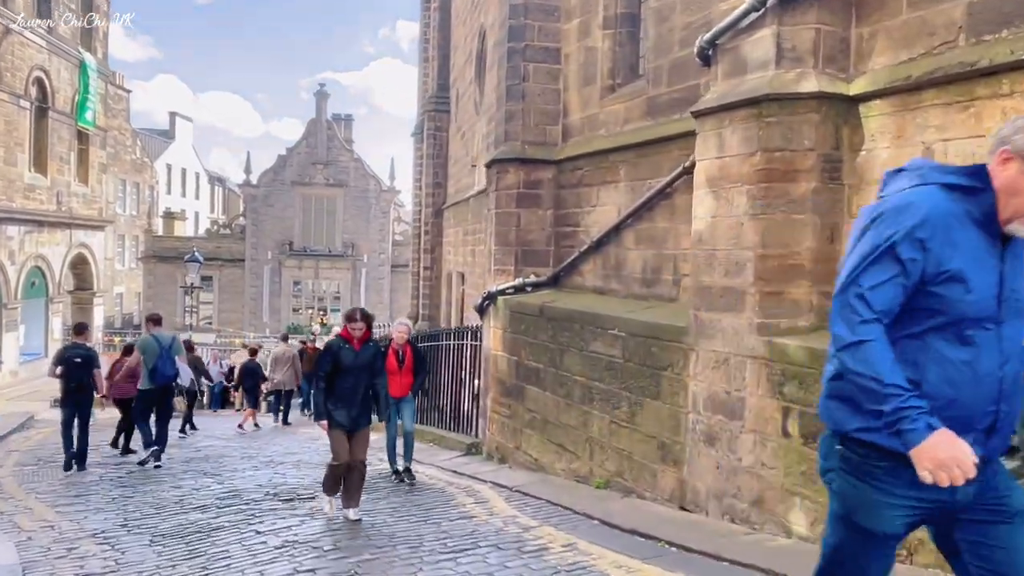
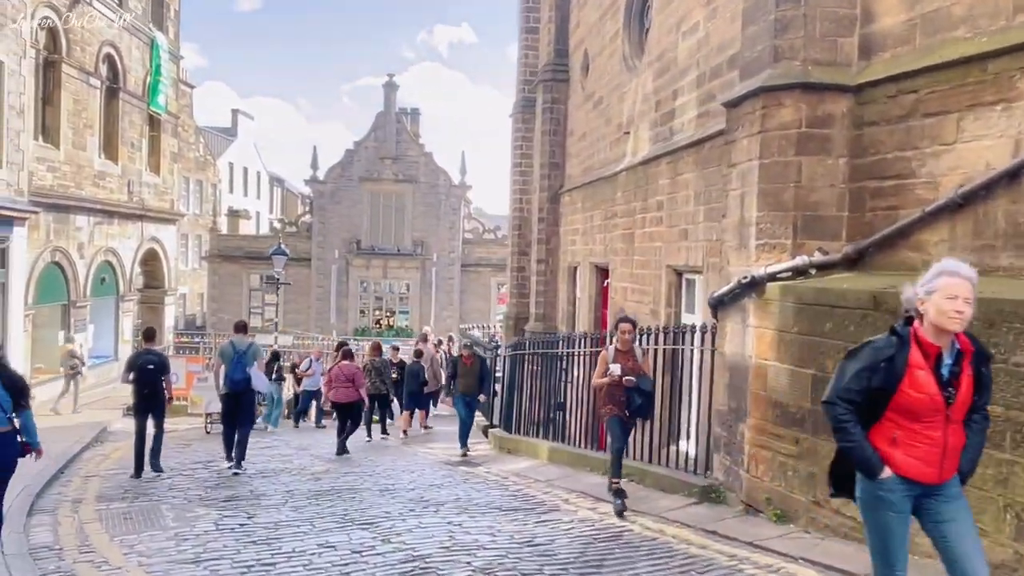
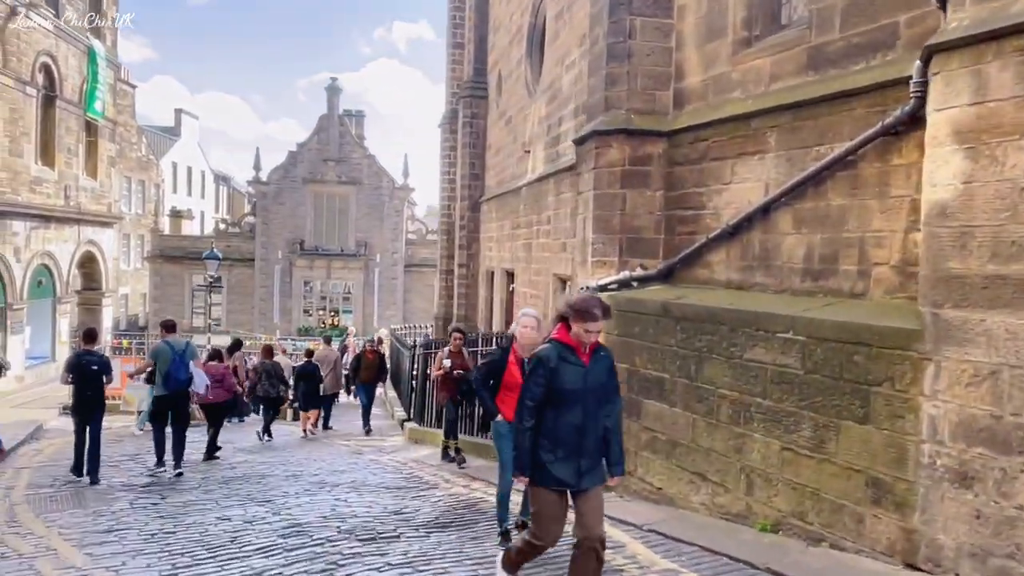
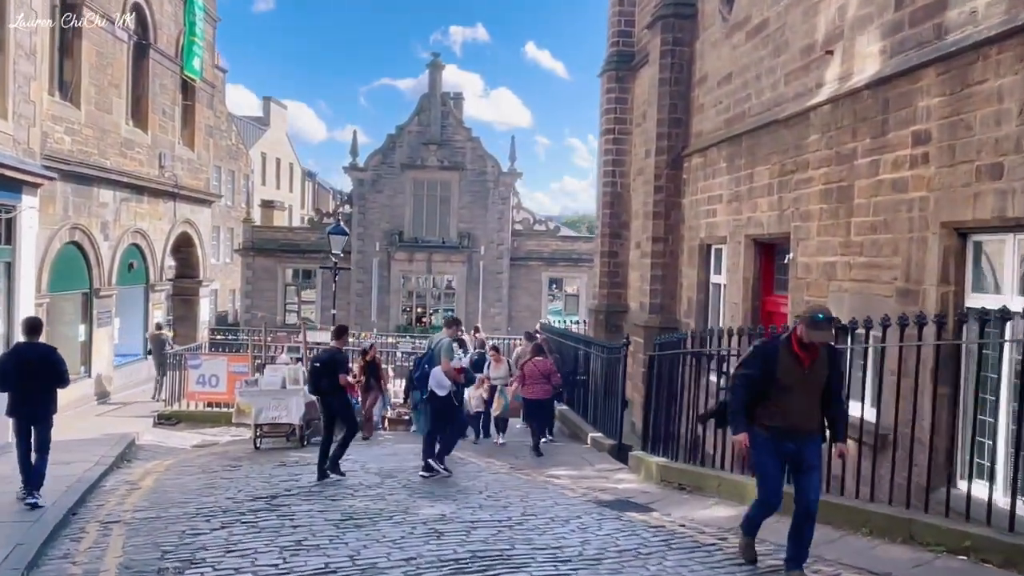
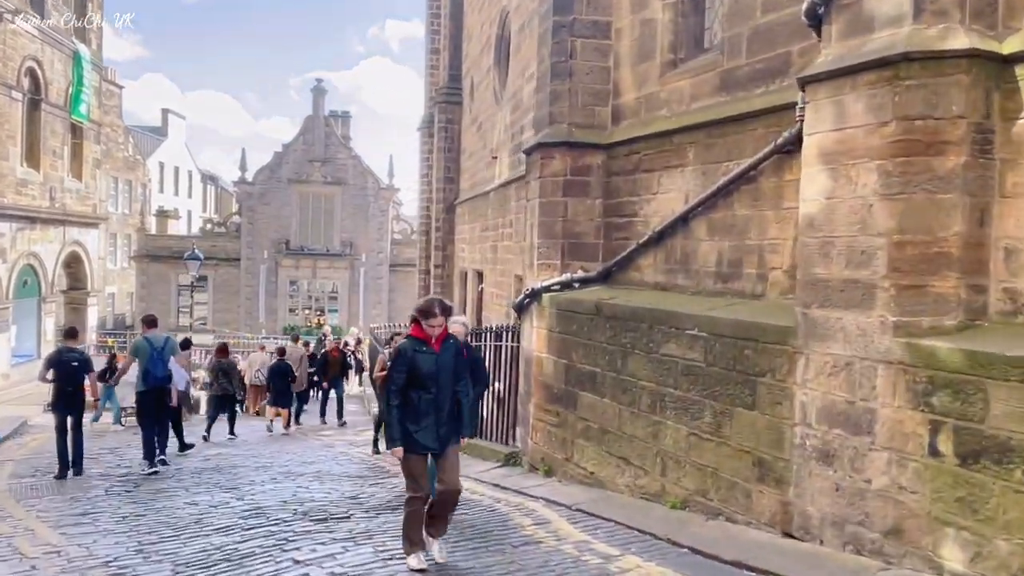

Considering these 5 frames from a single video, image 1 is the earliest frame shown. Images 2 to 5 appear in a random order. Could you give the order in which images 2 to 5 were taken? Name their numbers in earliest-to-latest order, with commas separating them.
5, 3, 2, 4
